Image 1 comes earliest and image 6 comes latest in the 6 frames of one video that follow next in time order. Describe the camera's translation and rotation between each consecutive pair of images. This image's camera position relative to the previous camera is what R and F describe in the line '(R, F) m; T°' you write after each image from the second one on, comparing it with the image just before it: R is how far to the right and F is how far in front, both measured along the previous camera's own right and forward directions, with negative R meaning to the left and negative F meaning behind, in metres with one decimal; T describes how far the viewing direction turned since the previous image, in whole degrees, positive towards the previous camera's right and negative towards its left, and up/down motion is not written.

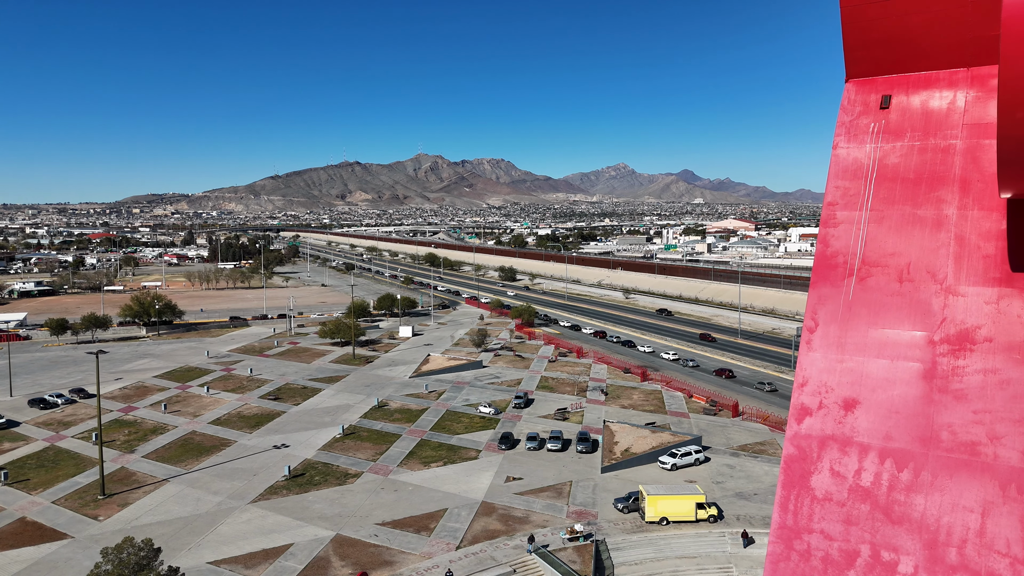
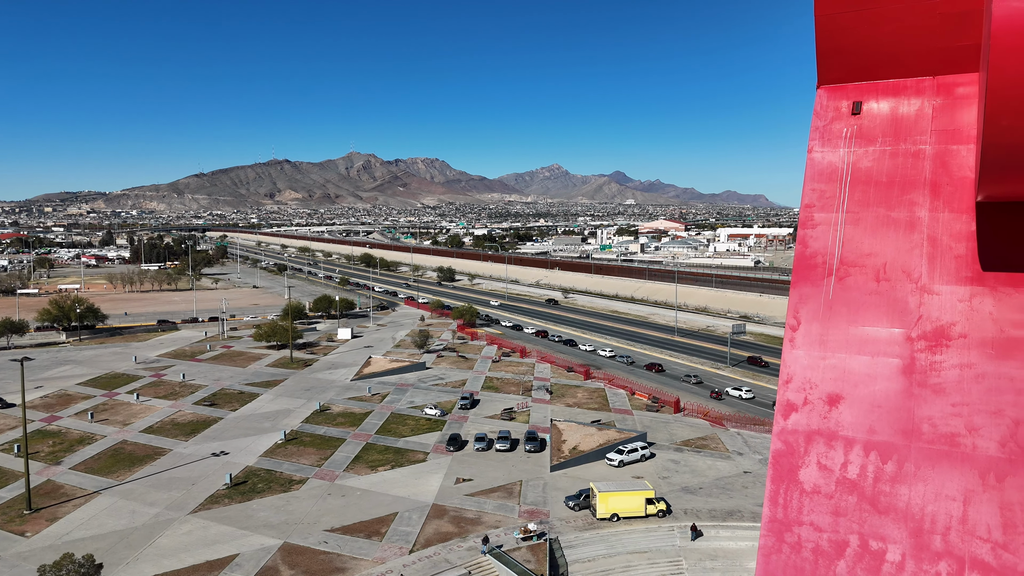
(-0.3, 0.0) m; +5°
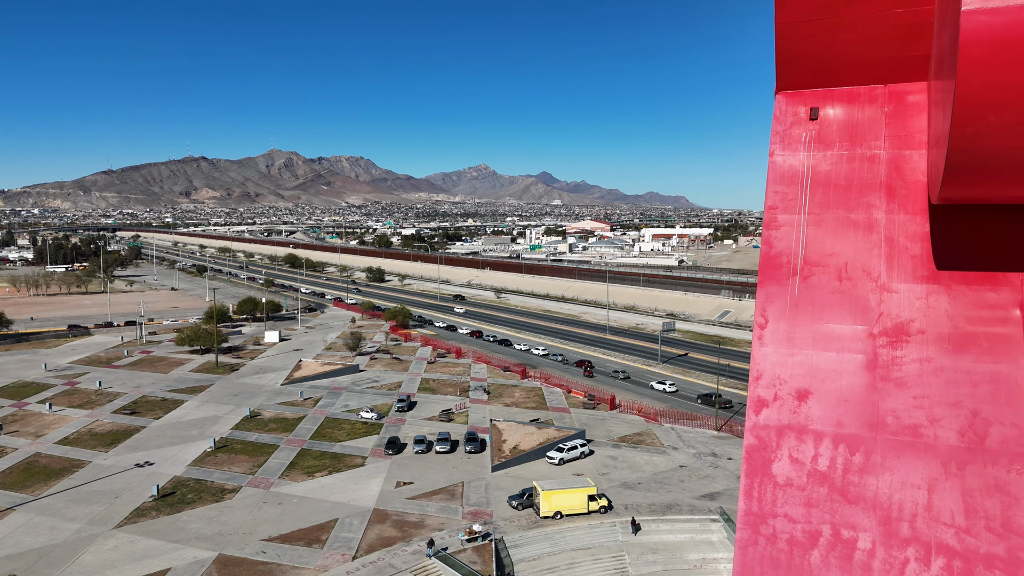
(-0.3, 0.0) m; +6°
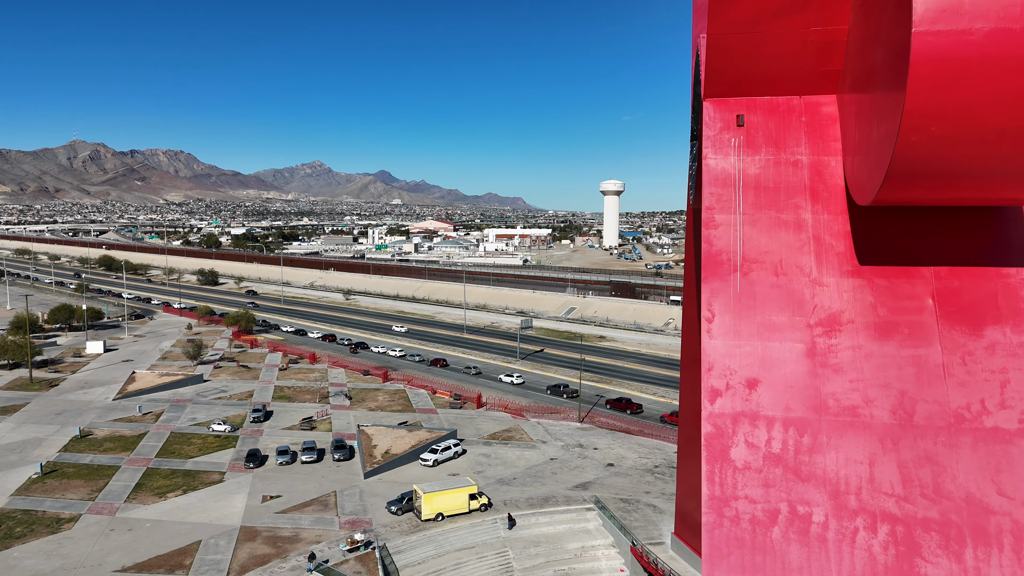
(-0.7, +0.1) m; +12°
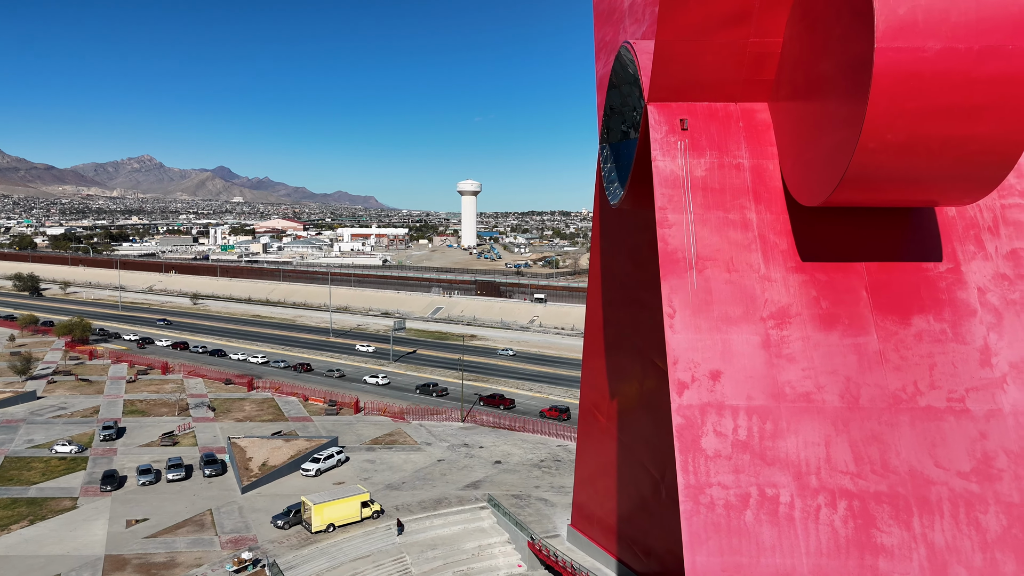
(-0.7, +0.1) m; +11°
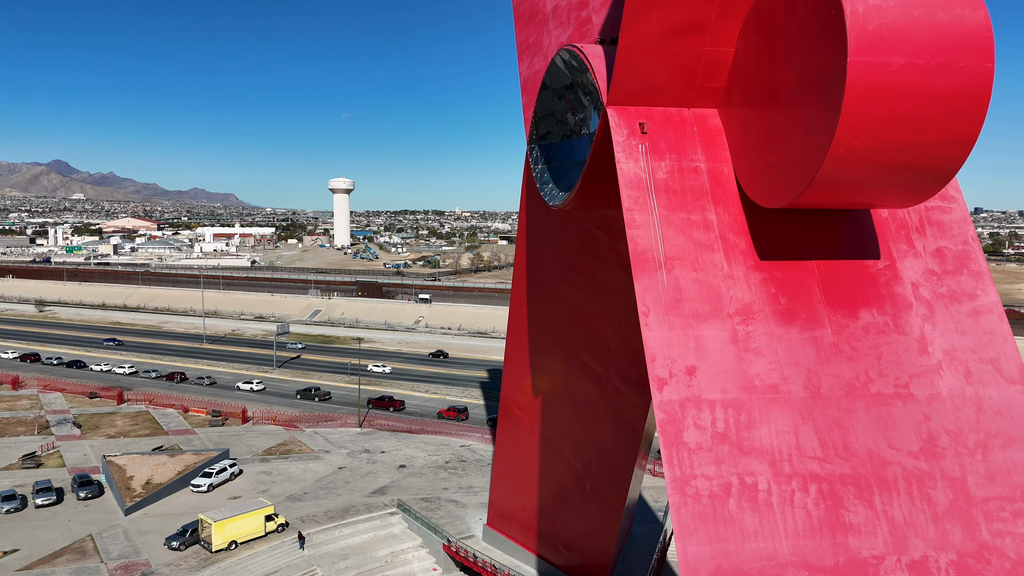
(-0.7, +0.1) m; +10°
